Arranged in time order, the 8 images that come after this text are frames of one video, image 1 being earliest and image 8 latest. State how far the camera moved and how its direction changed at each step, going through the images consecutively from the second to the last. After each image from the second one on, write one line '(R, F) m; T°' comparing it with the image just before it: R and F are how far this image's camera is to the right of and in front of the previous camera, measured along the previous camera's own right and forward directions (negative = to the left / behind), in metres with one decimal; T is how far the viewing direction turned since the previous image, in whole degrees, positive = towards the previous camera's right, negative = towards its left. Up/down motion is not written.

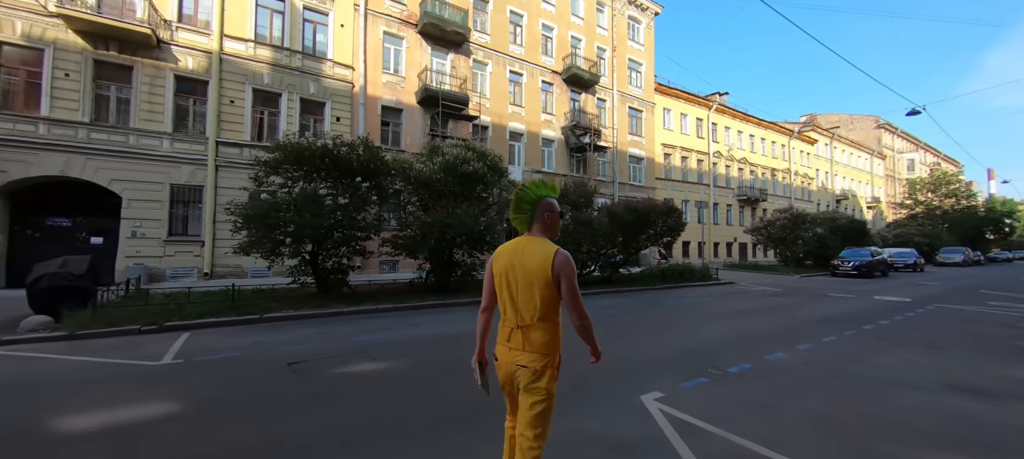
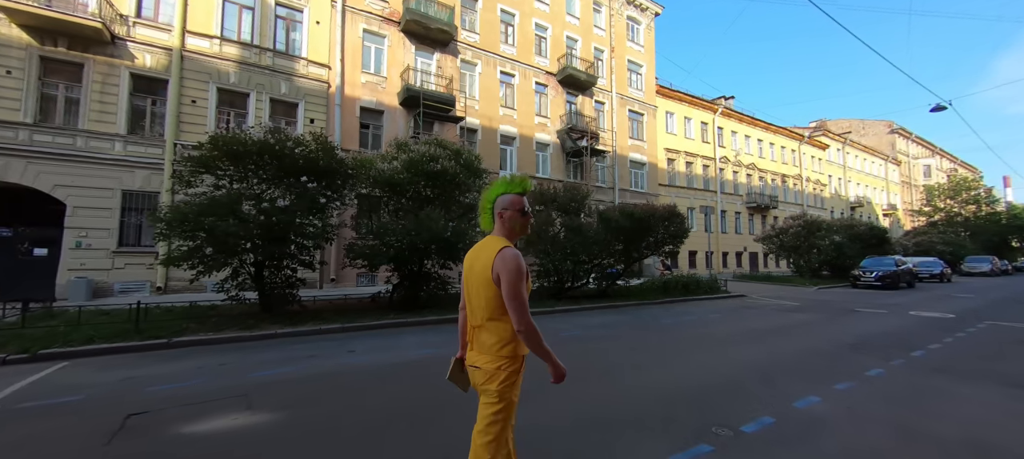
(+0.9, +1.5) m; -1°
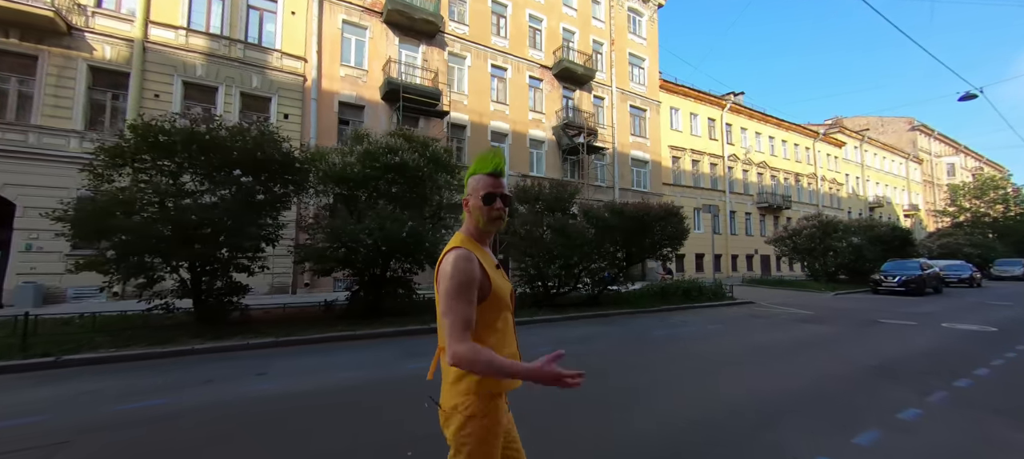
(+1.0, +1.2) m; -1°
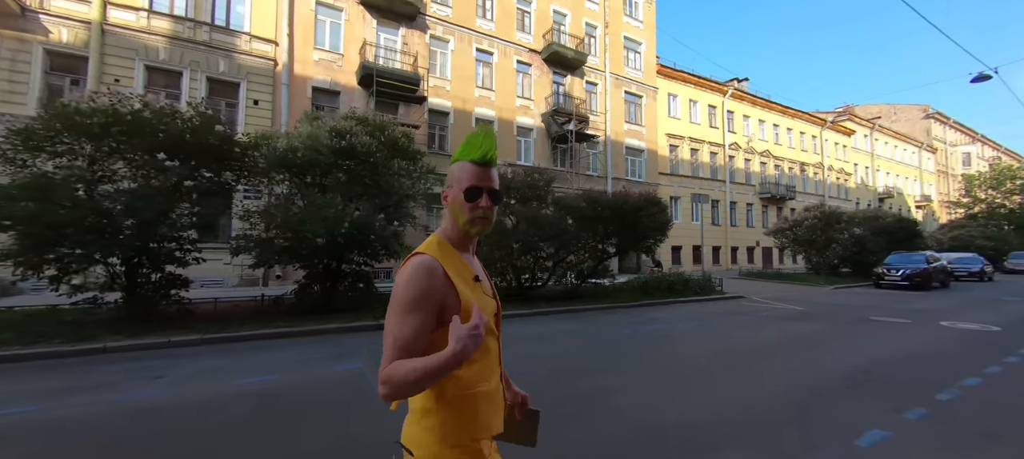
(+1.1, +0.7) m; -1°
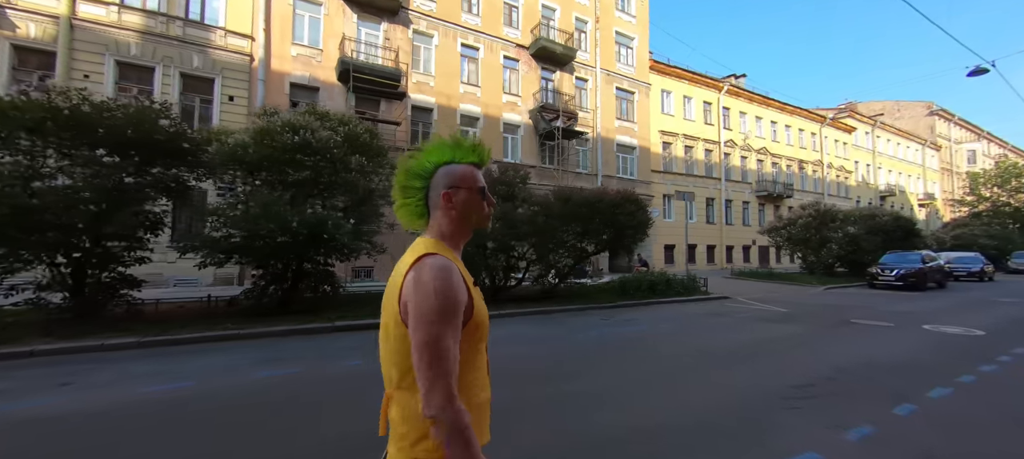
(+0.9, +0.3) m; 0°
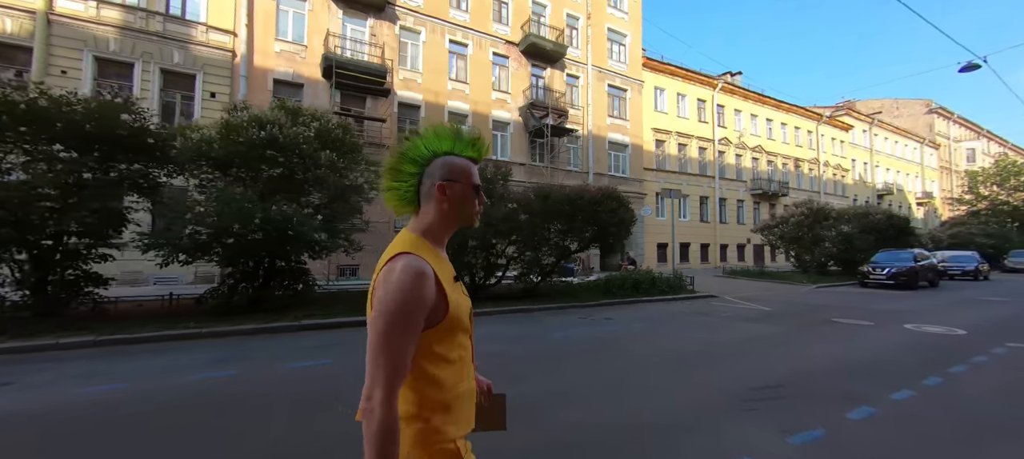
(+0.6, +0.2) m; 0°
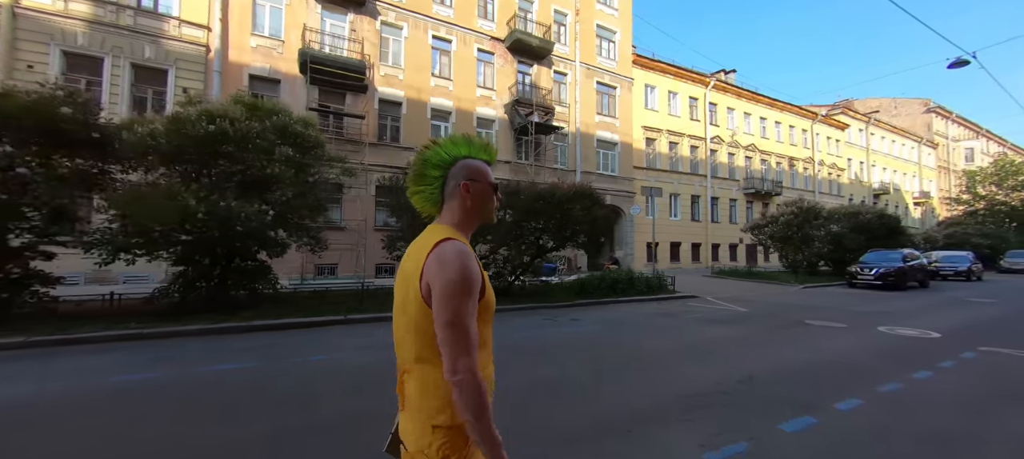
(+0.9, +0.3) m; 0°
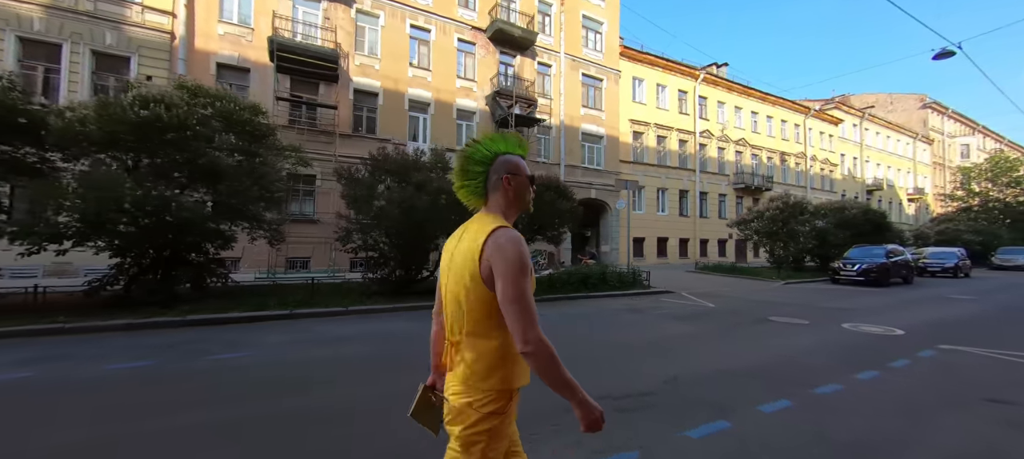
(+1.0, +0.3) m; 0°
